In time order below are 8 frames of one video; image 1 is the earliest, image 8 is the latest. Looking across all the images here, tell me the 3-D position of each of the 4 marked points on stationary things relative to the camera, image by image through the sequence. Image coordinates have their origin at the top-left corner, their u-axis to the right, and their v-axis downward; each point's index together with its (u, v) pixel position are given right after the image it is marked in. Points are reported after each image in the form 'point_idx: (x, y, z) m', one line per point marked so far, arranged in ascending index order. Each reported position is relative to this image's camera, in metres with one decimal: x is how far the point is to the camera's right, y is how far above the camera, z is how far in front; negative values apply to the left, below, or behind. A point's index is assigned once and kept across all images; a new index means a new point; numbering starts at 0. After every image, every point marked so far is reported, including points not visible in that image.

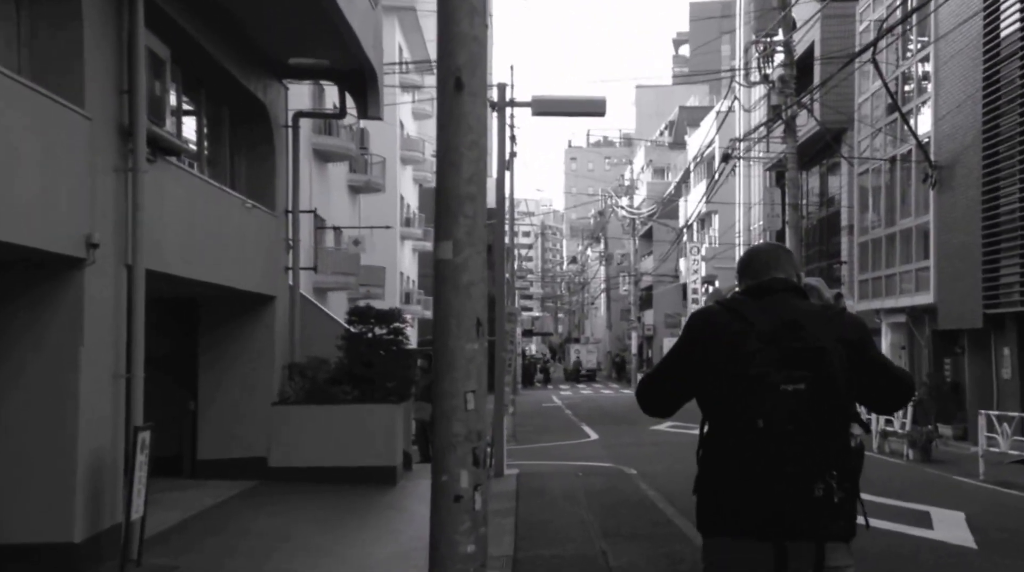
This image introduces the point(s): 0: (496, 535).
0: (-0.1, -2.7, +11.0) m
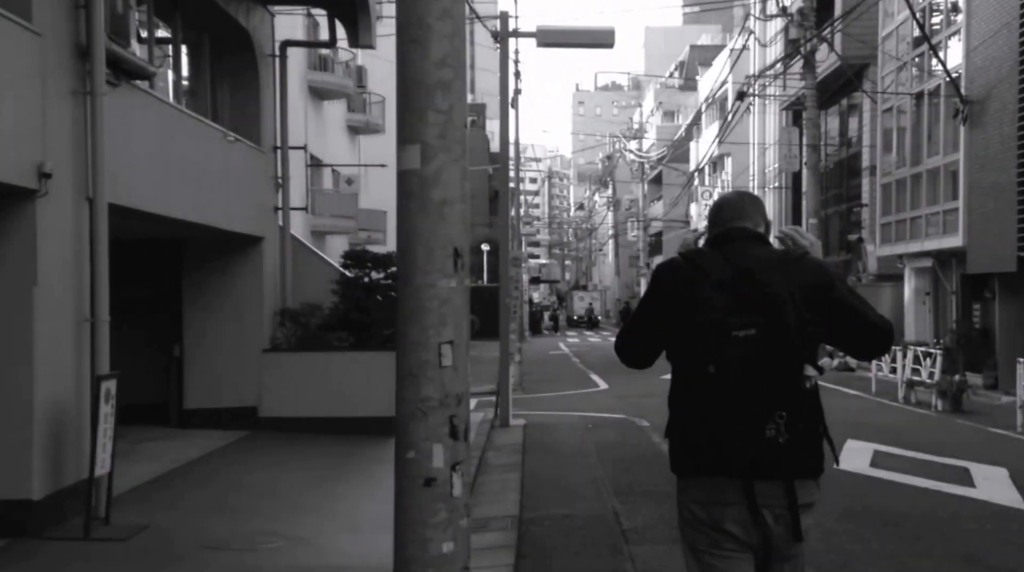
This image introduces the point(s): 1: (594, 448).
0: (-0.1, -2.1, +10.0) m
1: (+1.1, -2.1, +13.4) m
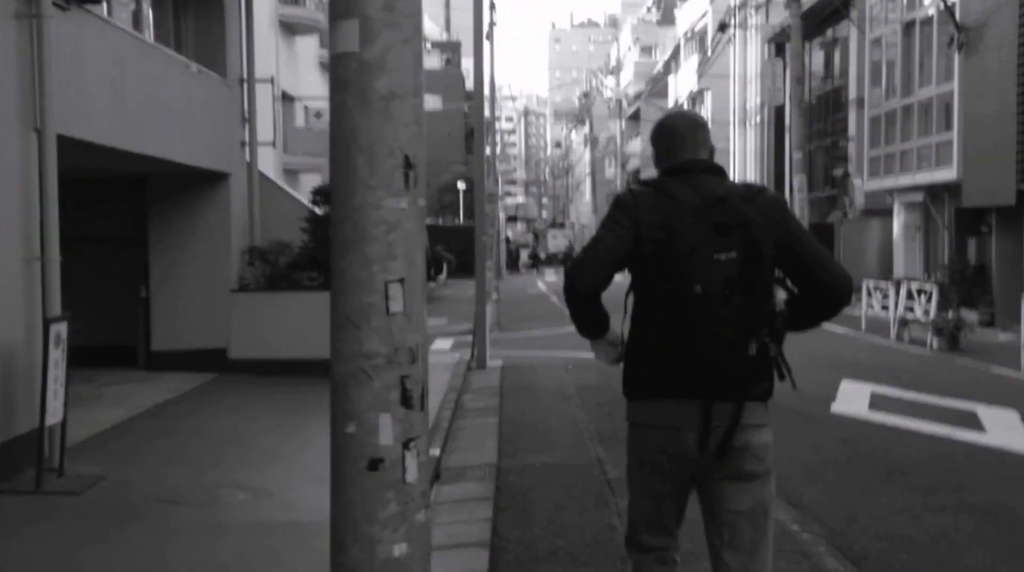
0: (-0.3, -1.4, +9.4) m
1: (+0.8, -1.3, +12.8) m
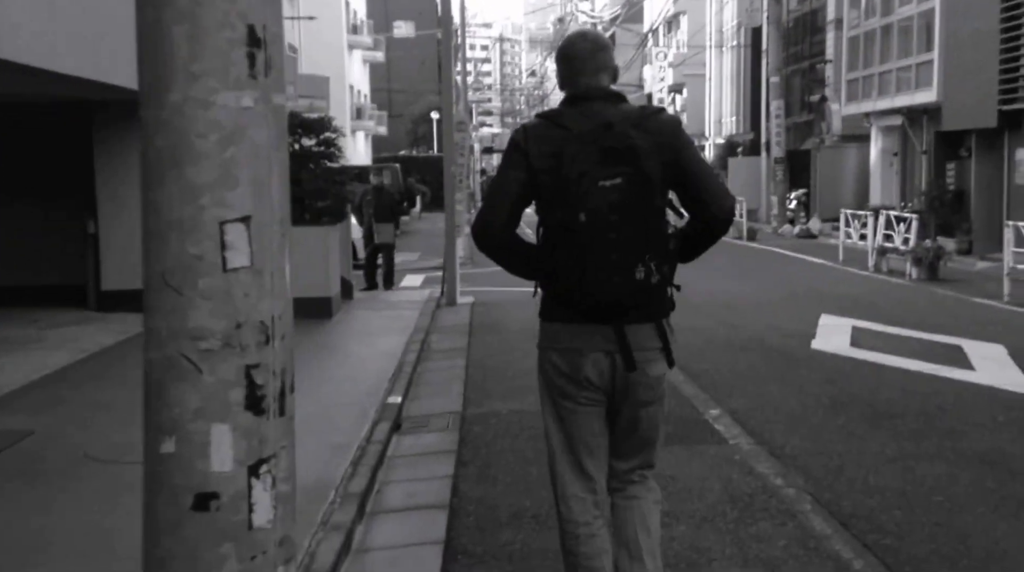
0: (-0.6, -0.9, +9.0) m
1: (+0.5, -0.4, +12.3) m
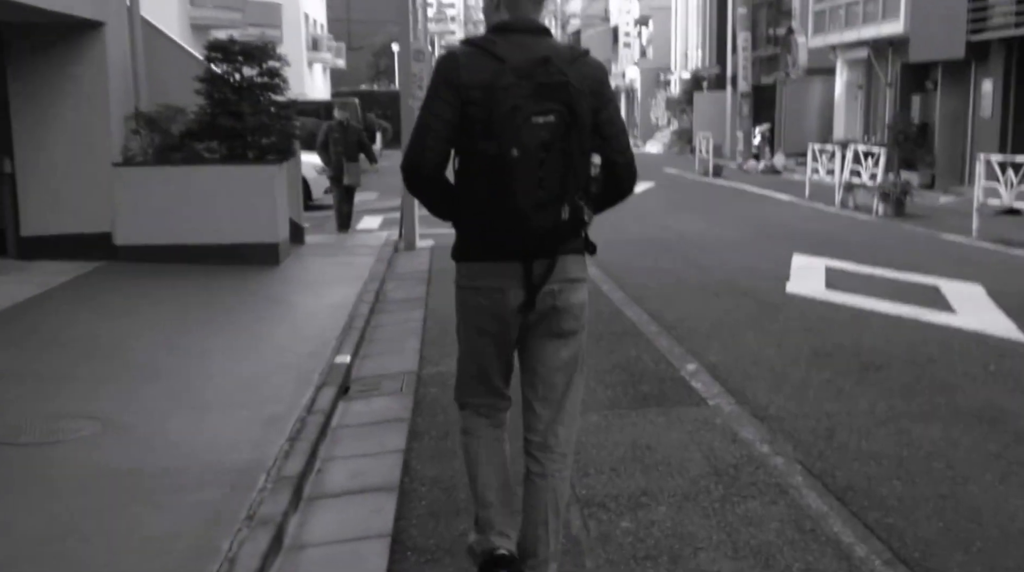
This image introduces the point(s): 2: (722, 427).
0: (-1.0, -0.4, +8.4) m
1: (0.0, +0.2, +11.7) m
2: (+1.1, -0.7, +5.3) m
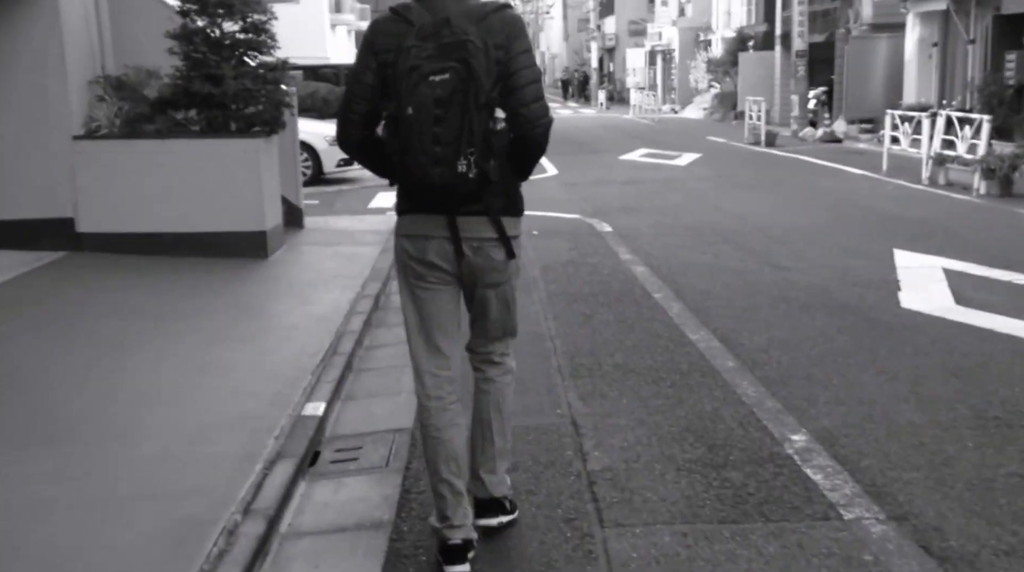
0: (-0.8, -0.5, +6.4) m
1: (+0.3, +0.2, +9.8) m
2: (+1.2, -0.9, +3.3) m
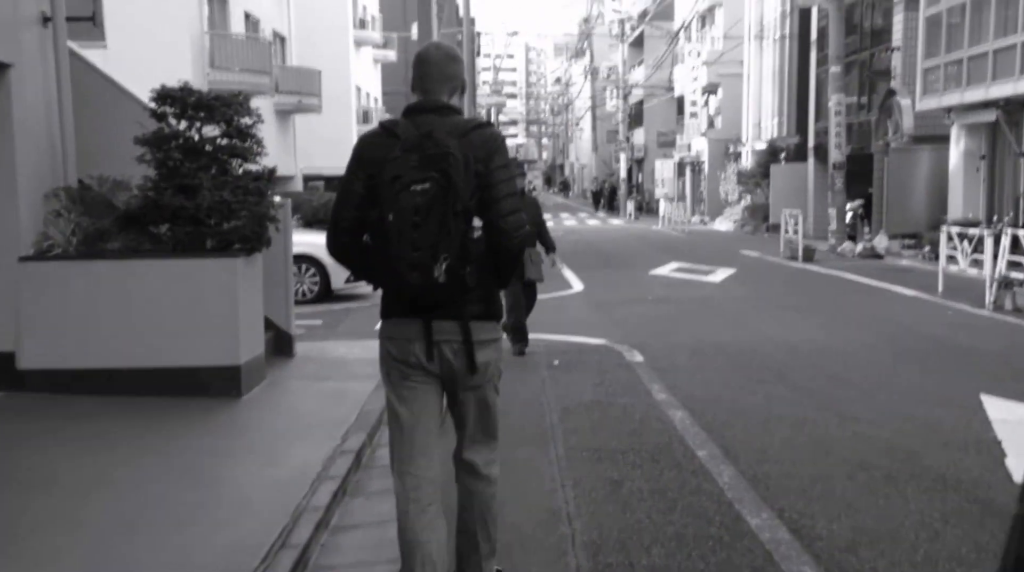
0: (-0.7, -1.4, +5.0) m
1: (+0.4, -1.0, +8.4) m
2: (+1.2, -1.5, +1.8) m
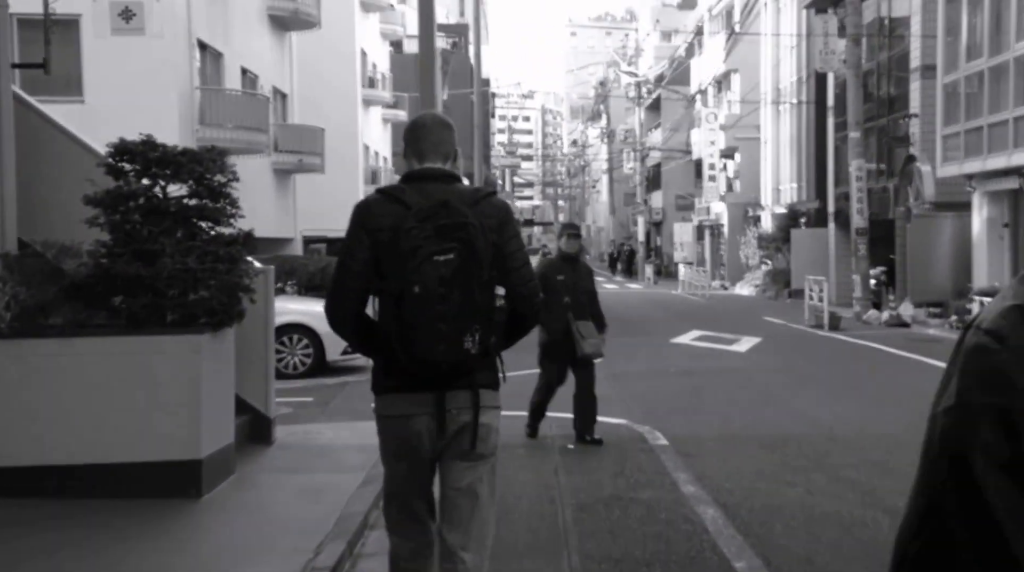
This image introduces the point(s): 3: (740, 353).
0: (-0.7, -1.7, +4.0) m
1: (+0.5, -1.6, +7.4) m
2: (+1.1, -1.6, +0.8) m
3: (+3.9, -1.1, +16.8) m
